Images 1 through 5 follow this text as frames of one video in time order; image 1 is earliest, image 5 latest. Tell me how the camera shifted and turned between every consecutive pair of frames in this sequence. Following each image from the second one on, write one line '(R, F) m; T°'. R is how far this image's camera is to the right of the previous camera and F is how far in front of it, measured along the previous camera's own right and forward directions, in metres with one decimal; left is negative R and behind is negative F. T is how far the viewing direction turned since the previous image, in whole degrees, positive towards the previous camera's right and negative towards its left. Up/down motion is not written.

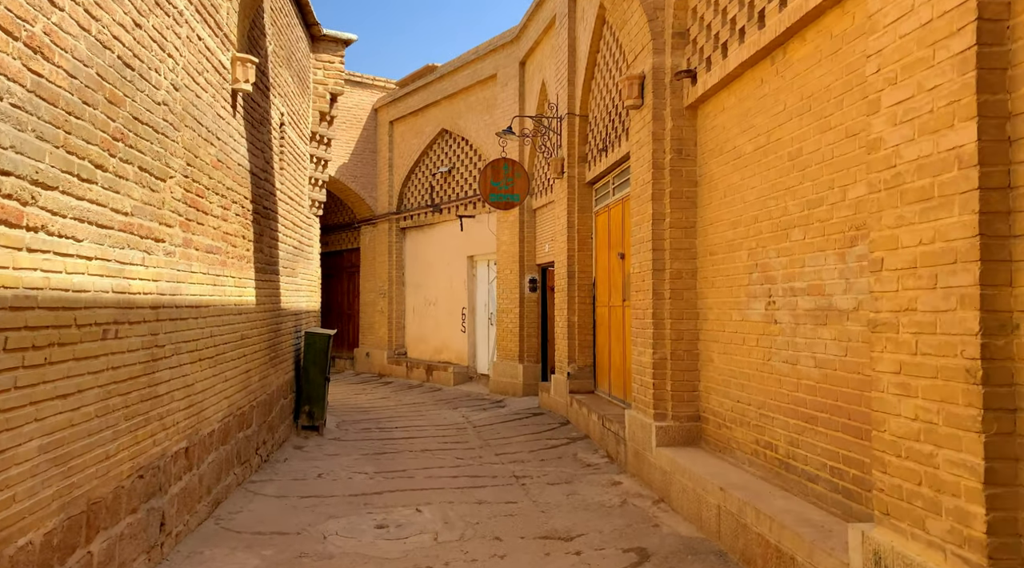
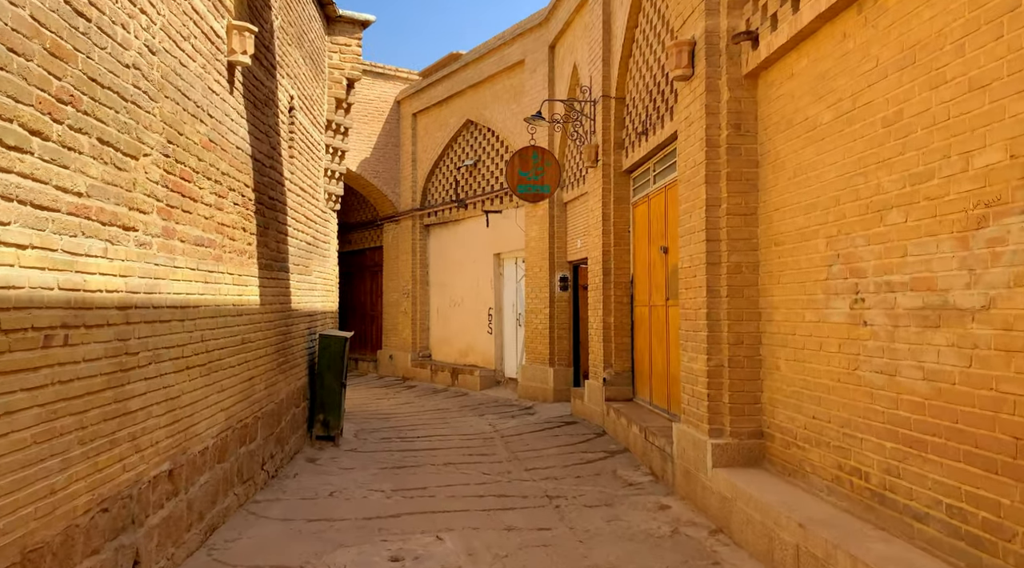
(0.0, +0.8) m; -2°
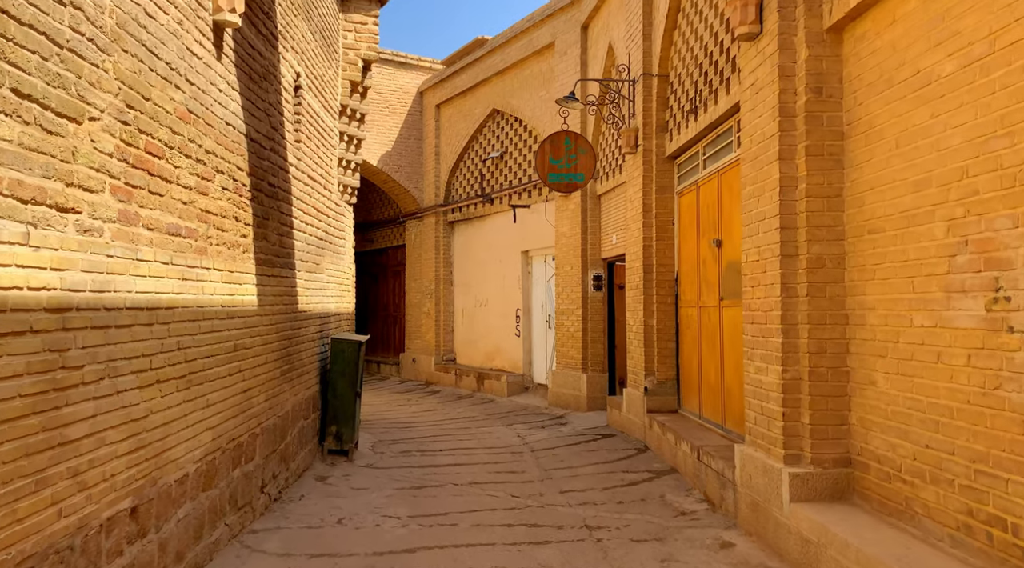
(0.0, +0.9) m; -2°
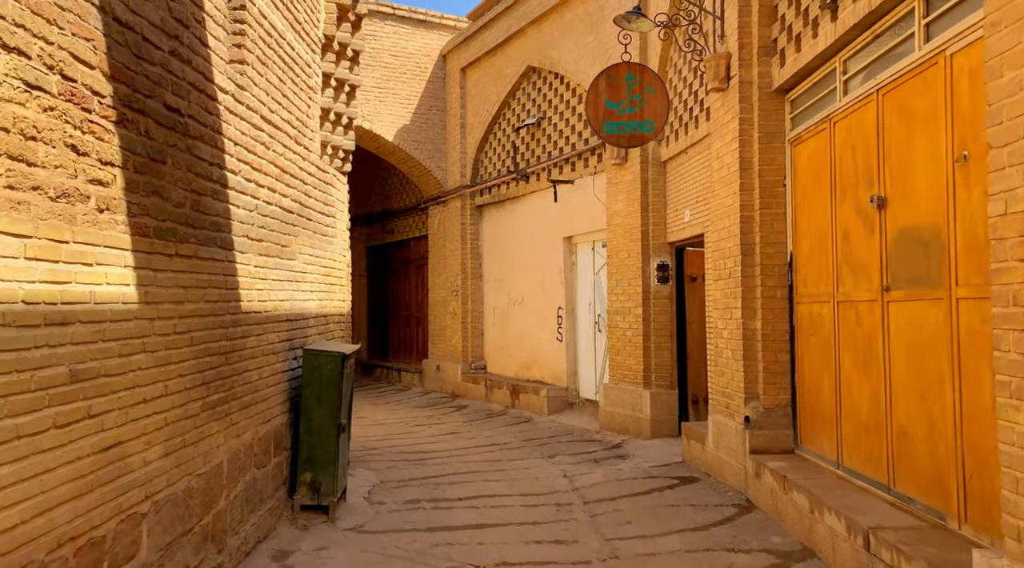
(-0.1, +2.3) m; -2°
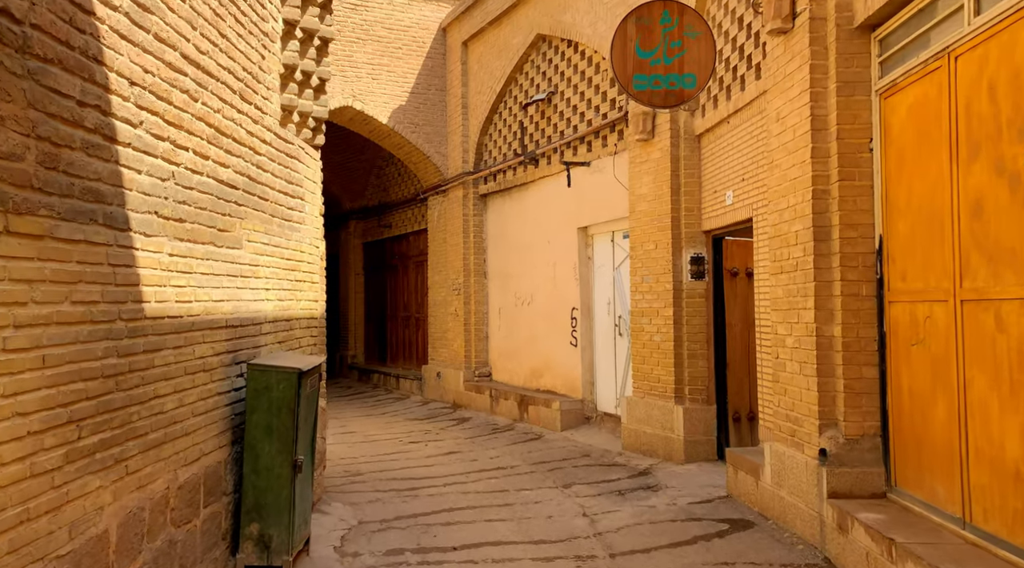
(0.0, +1.3) m; -1°
